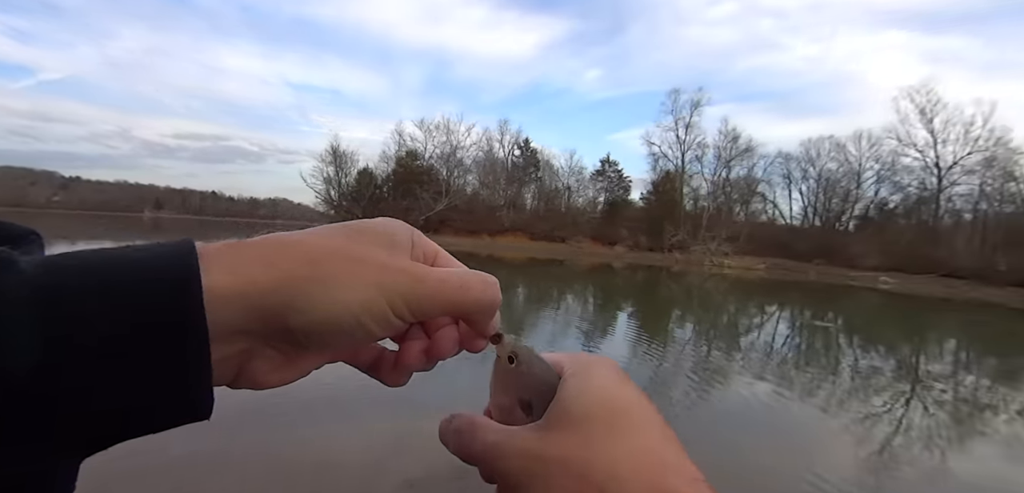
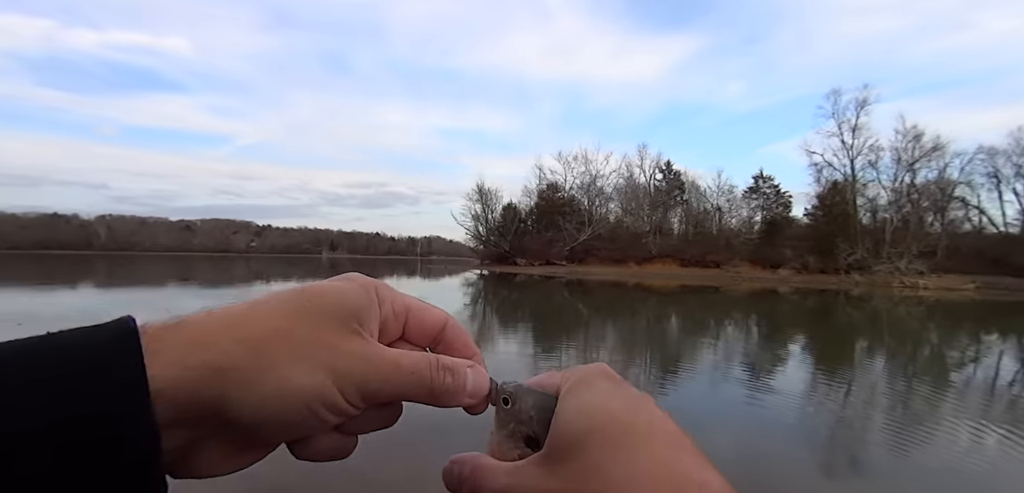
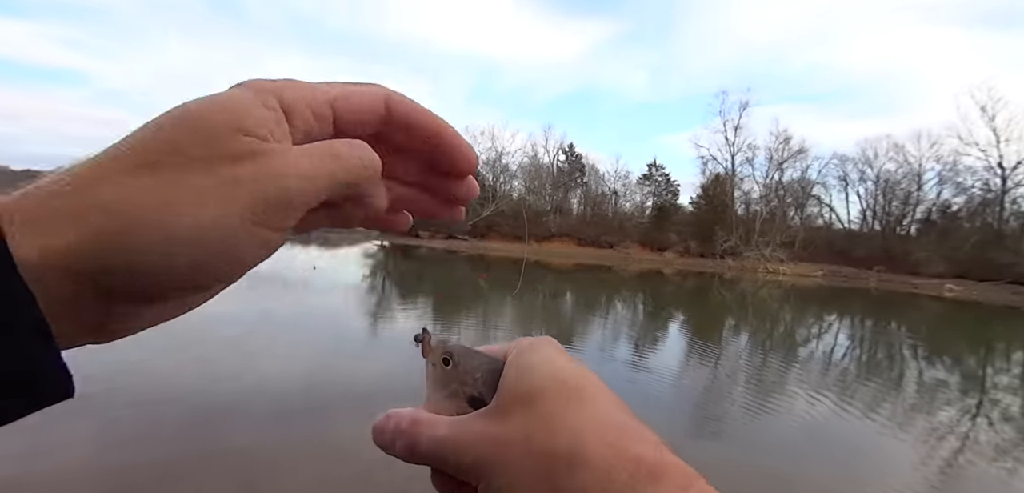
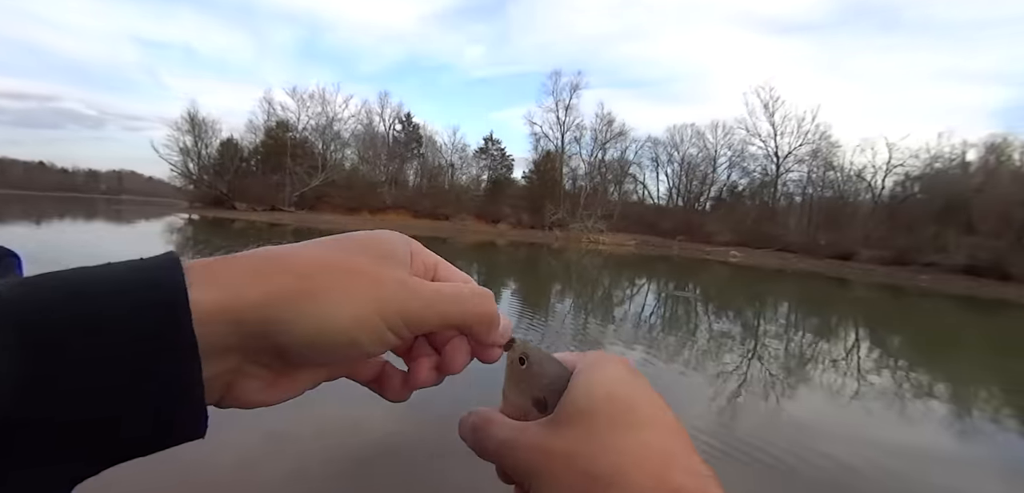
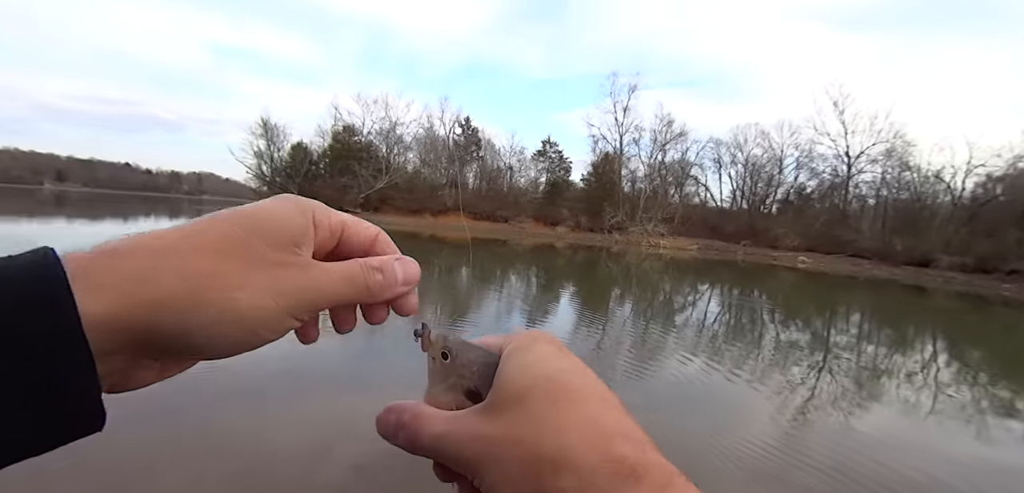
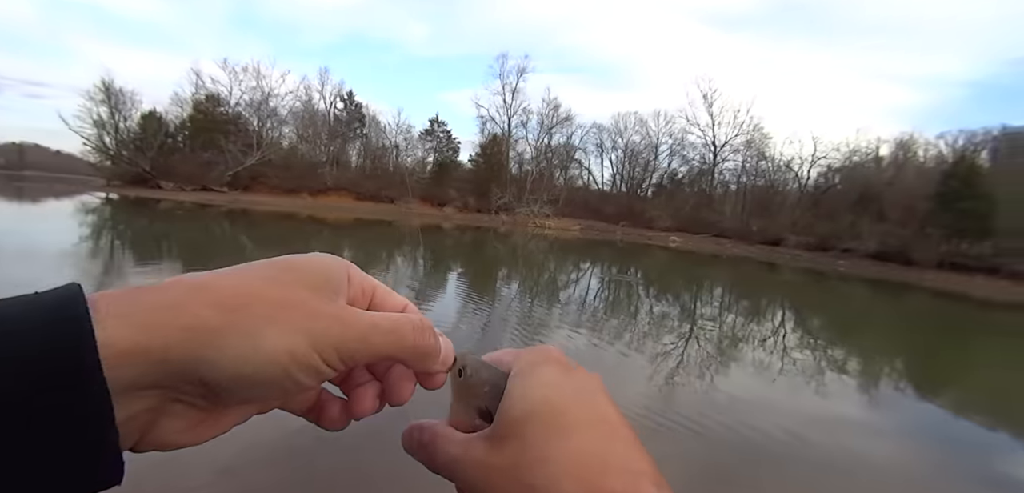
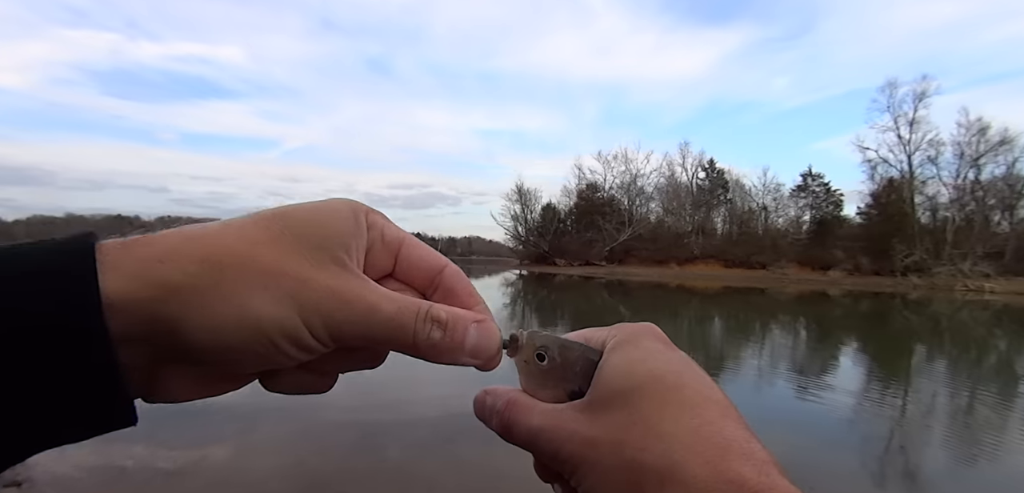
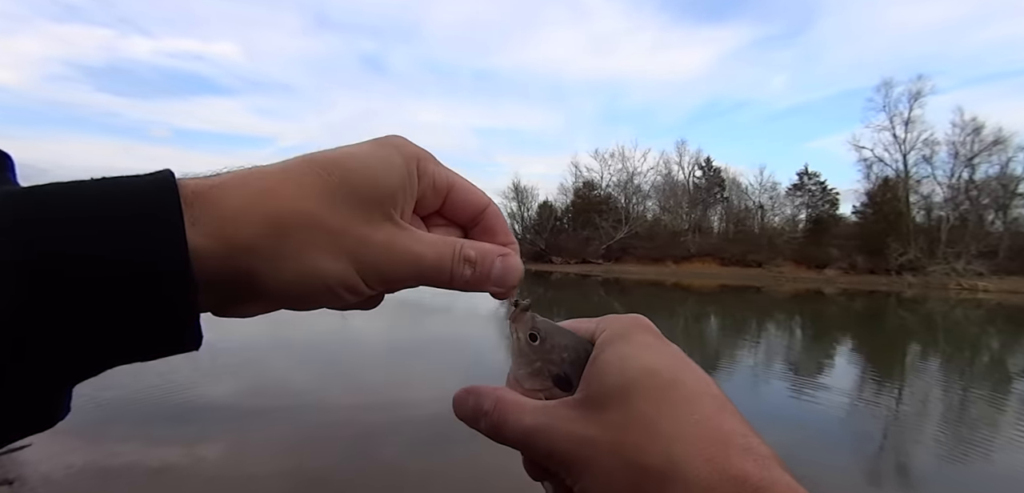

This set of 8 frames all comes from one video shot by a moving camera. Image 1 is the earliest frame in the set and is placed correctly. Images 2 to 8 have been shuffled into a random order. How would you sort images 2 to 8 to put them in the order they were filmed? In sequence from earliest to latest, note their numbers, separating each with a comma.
4, 6, 5, 3, 2, 8, 7
